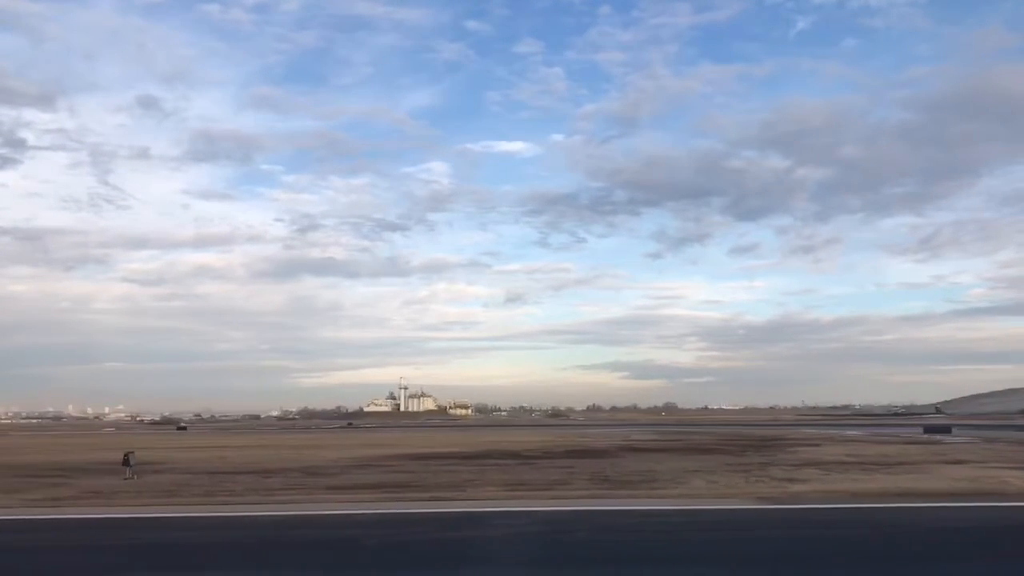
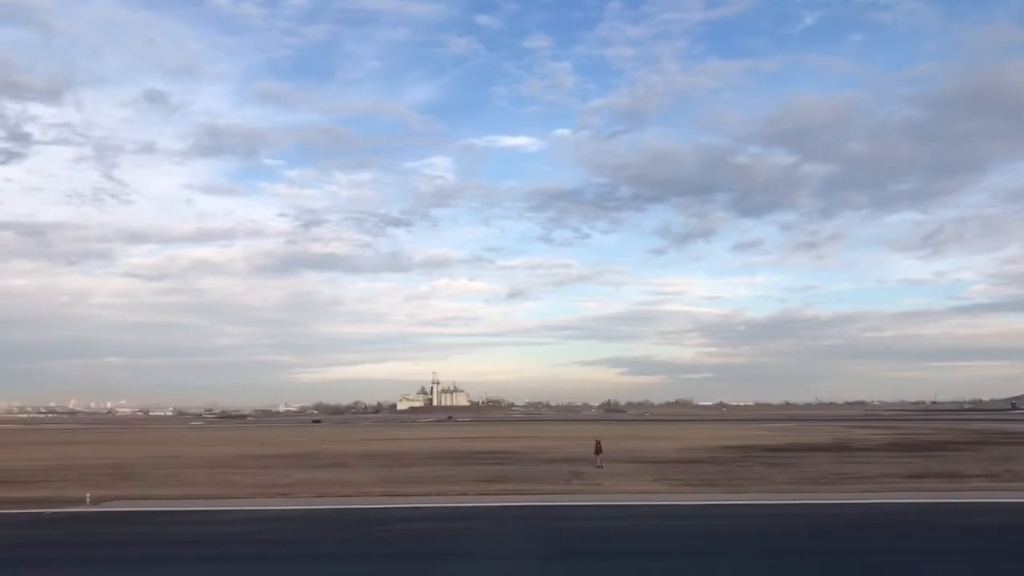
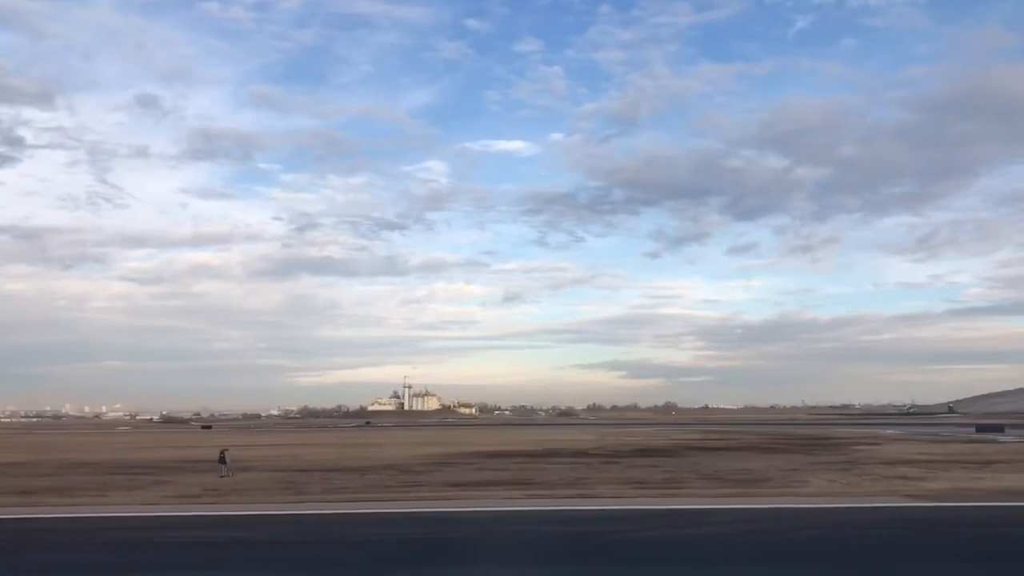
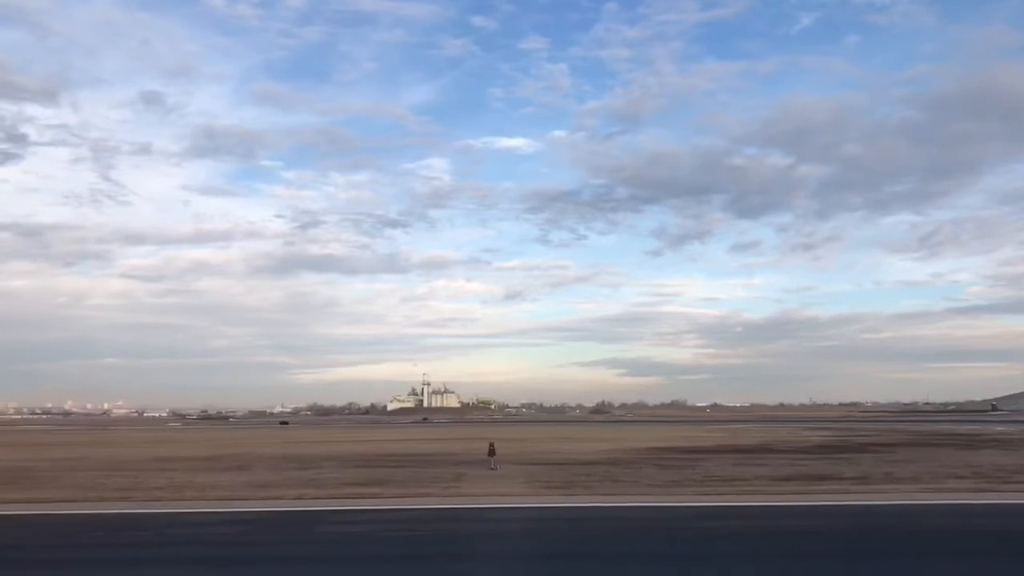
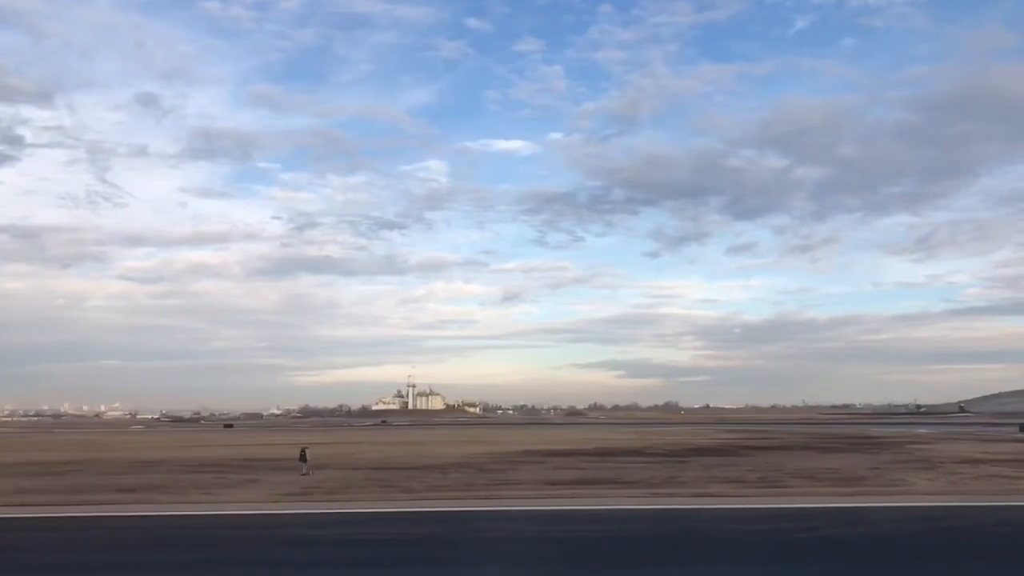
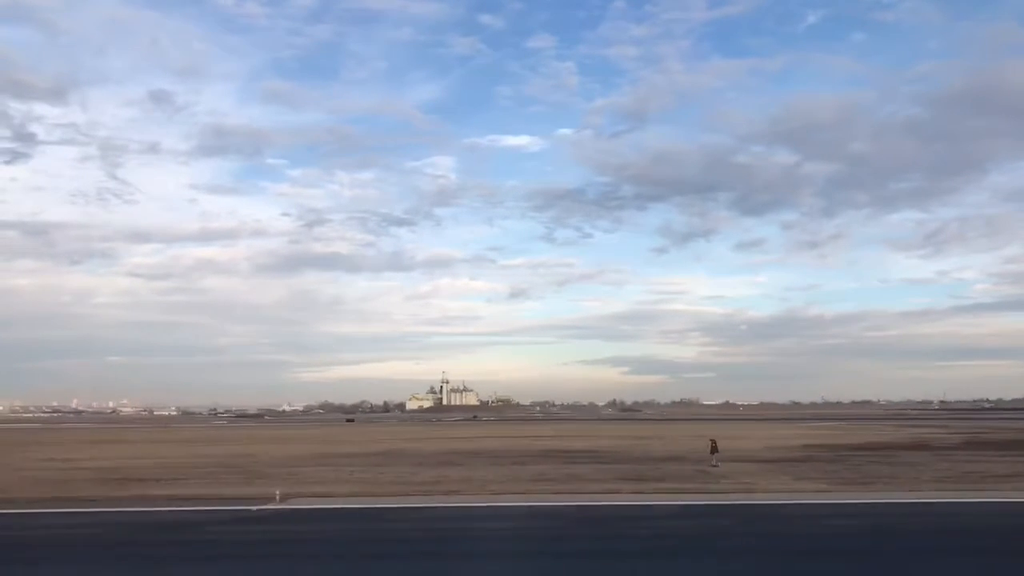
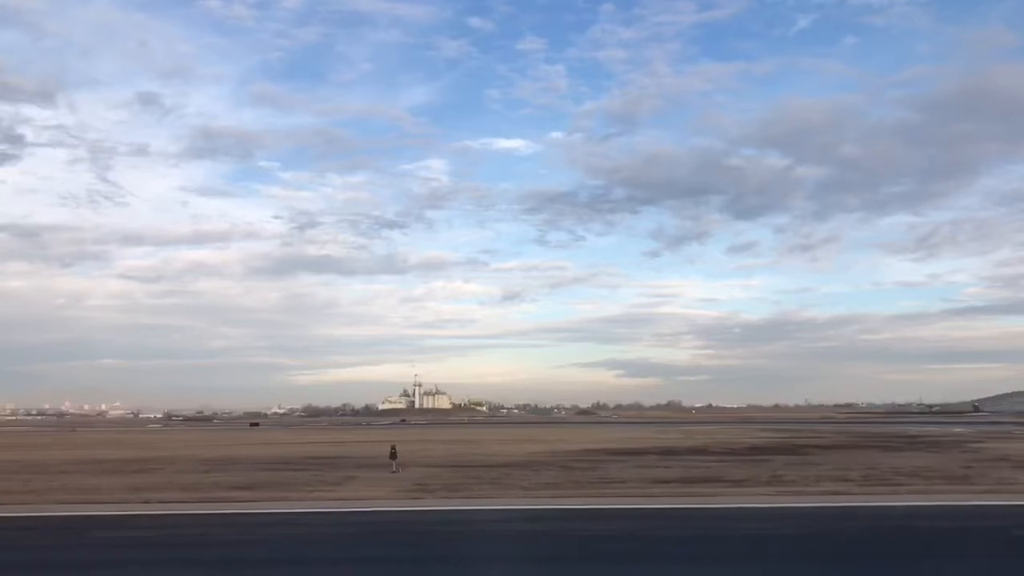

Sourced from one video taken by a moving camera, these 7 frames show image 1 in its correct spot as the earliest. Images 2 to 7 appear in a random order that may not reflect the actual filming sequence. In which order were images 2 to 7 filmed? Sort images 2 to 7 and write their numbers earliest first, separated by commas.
3, 5, 7, 4, 2, 6
